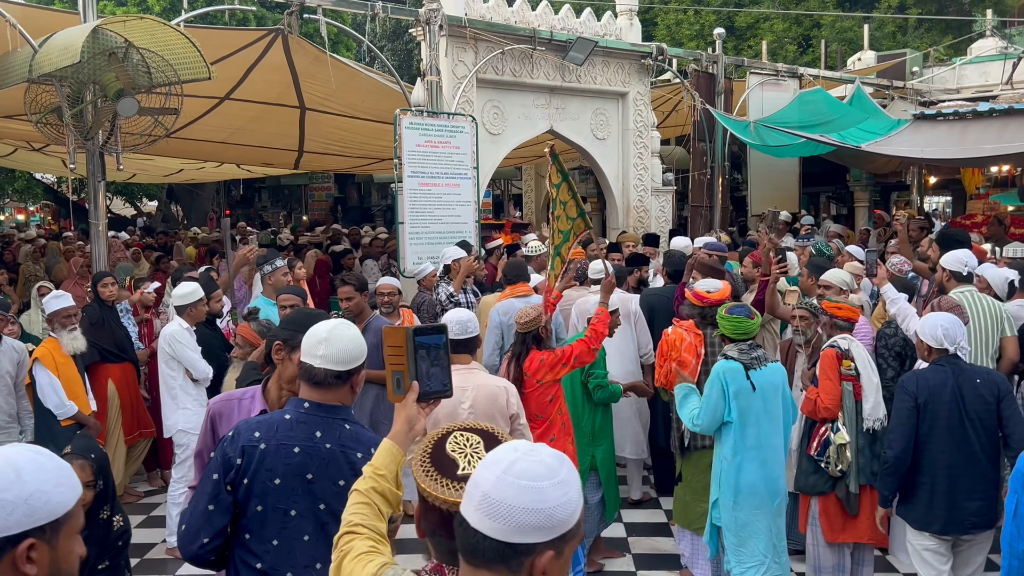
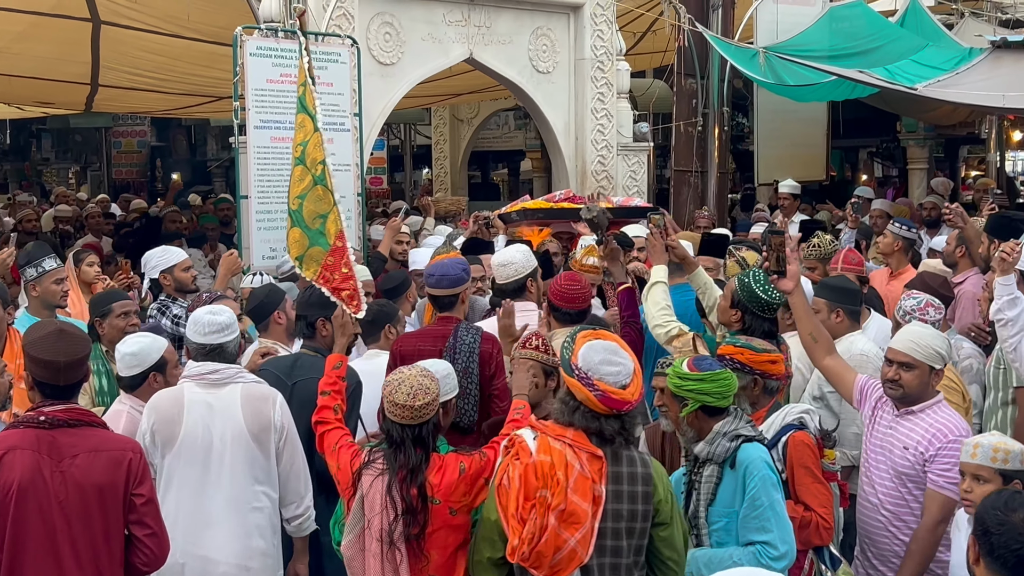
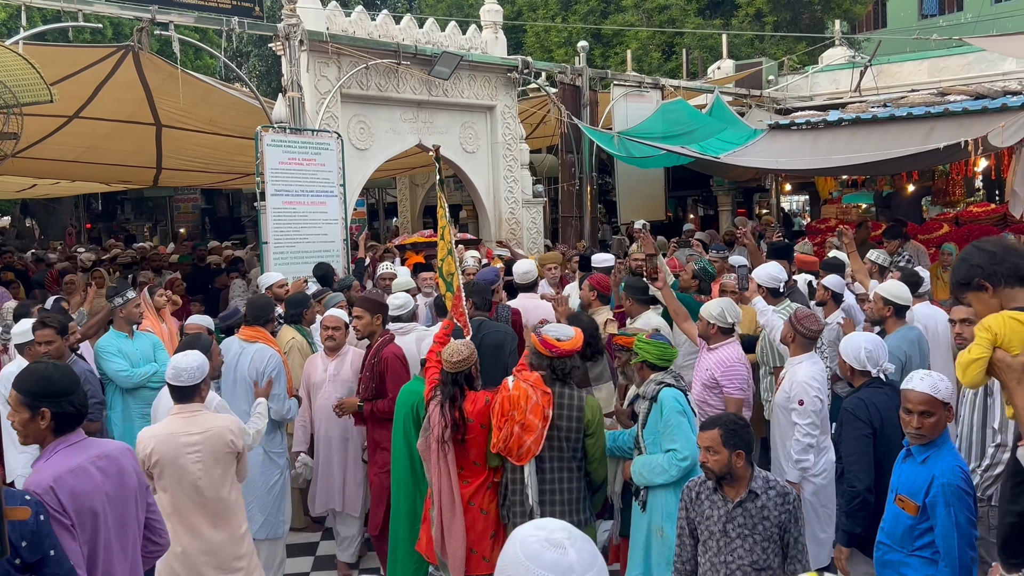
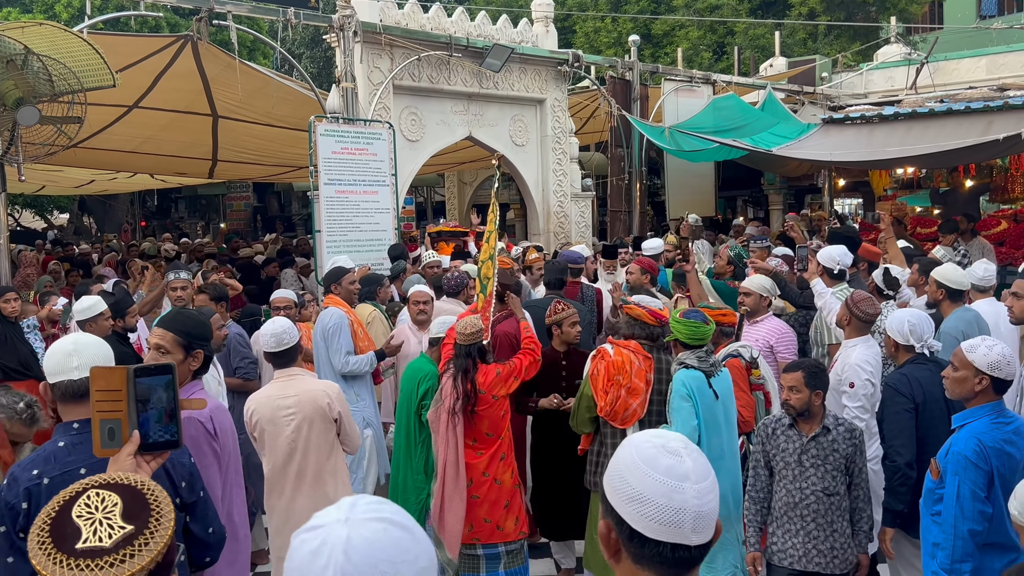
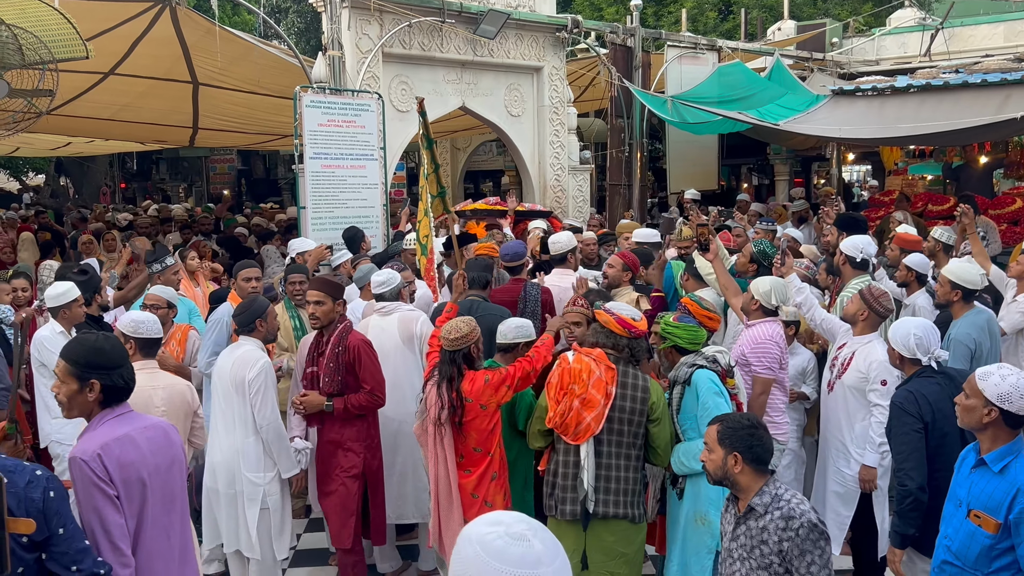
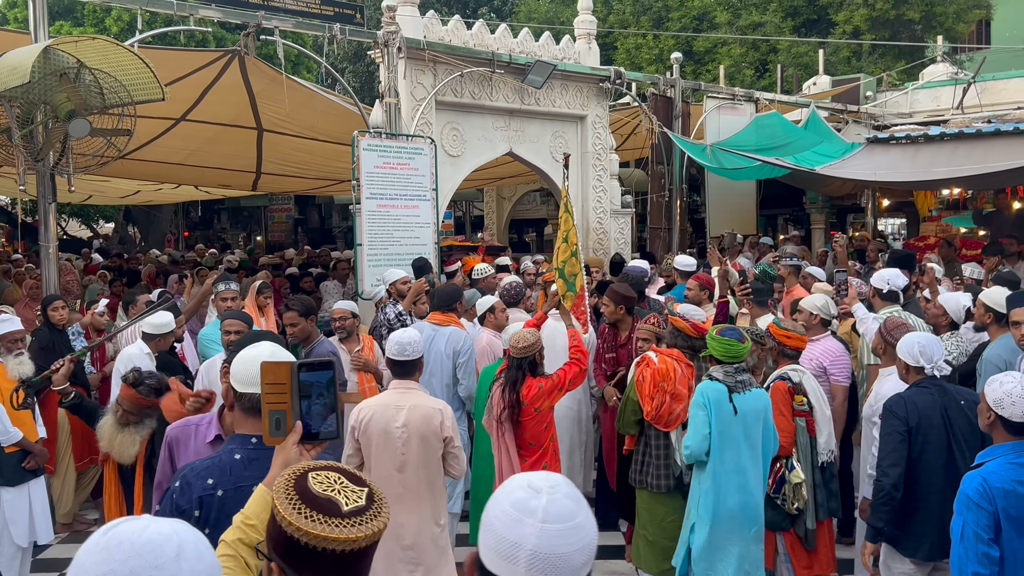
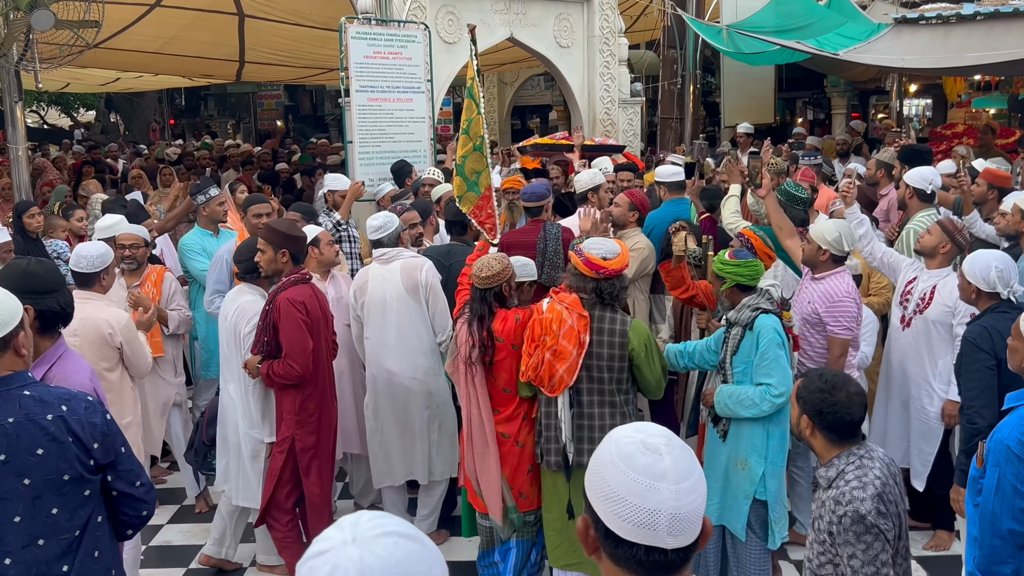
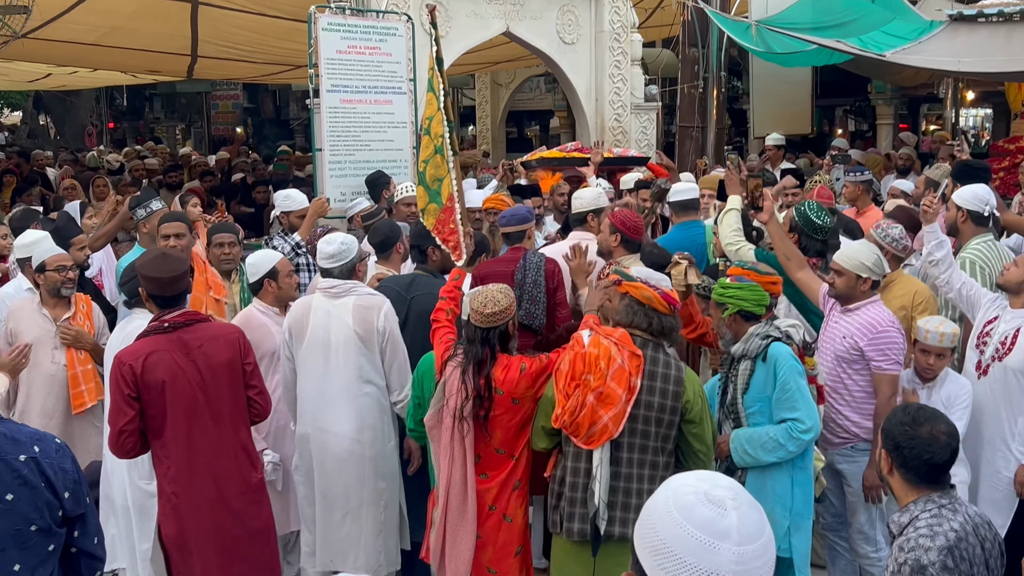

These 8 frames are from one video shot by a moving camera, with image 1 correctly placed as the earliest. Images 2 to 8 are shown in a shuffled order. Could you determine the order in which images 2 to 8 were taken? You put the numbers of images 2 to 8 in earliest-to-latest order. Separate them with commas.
6, 4, 3, 5, 7, 8, 2
